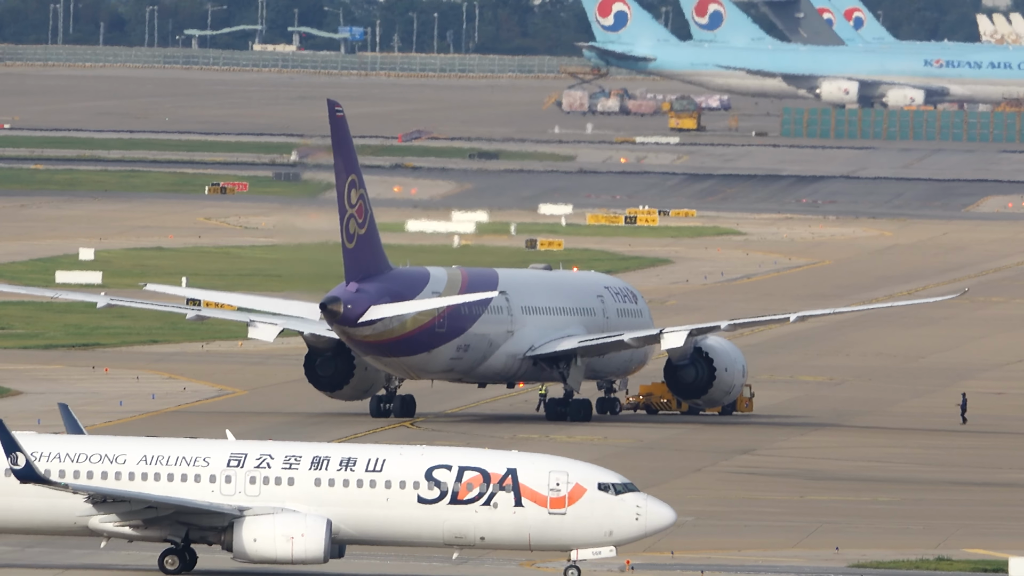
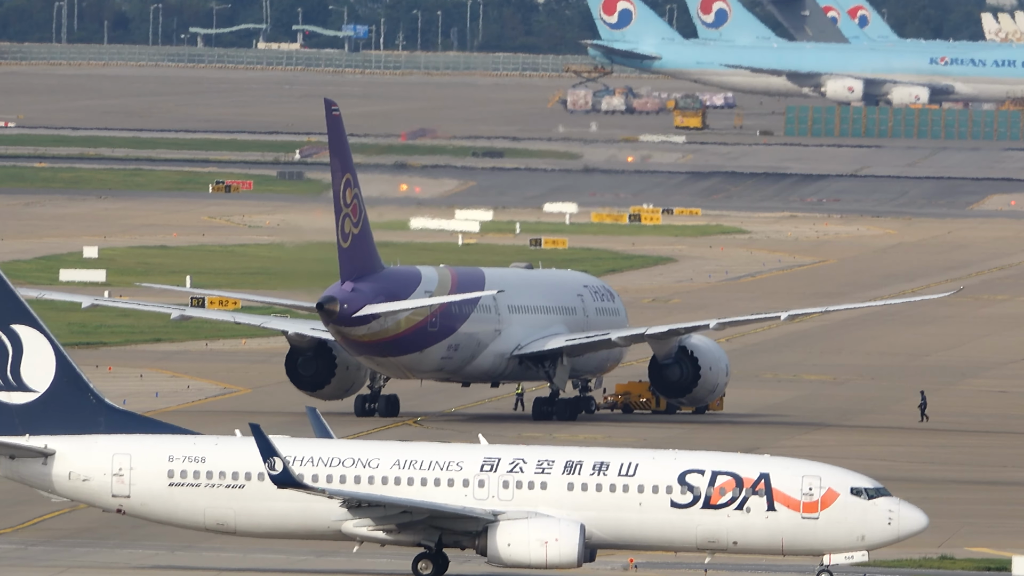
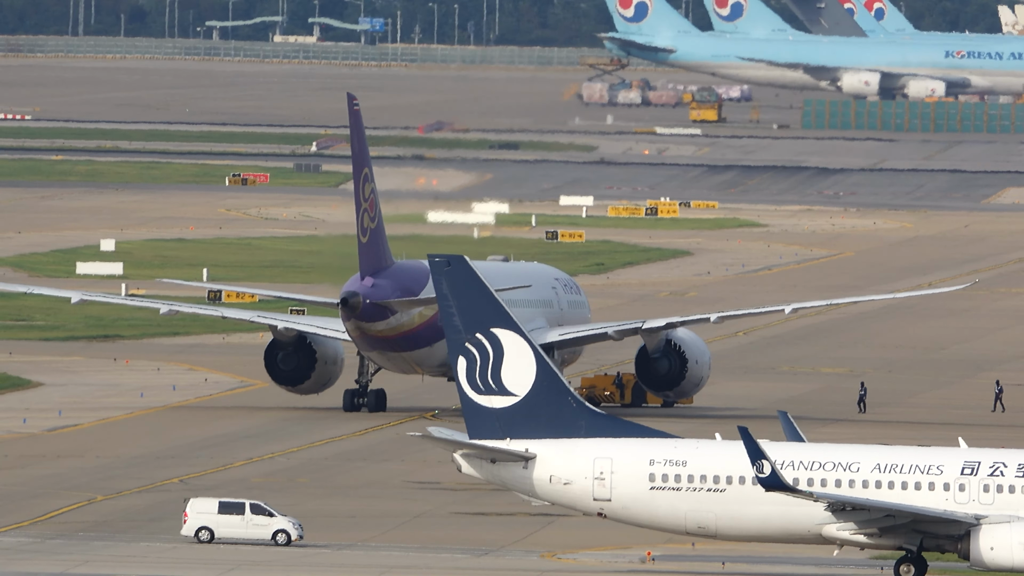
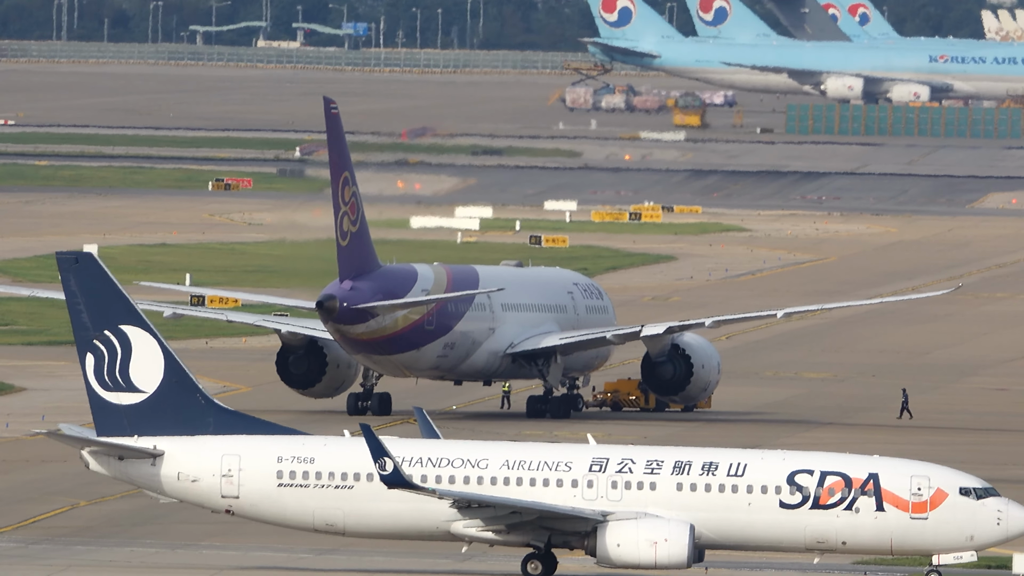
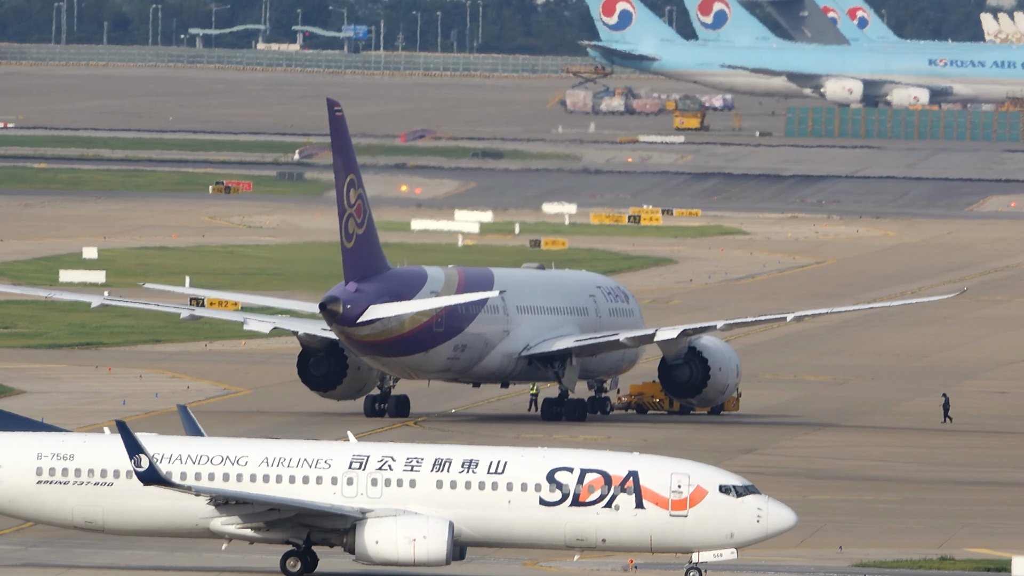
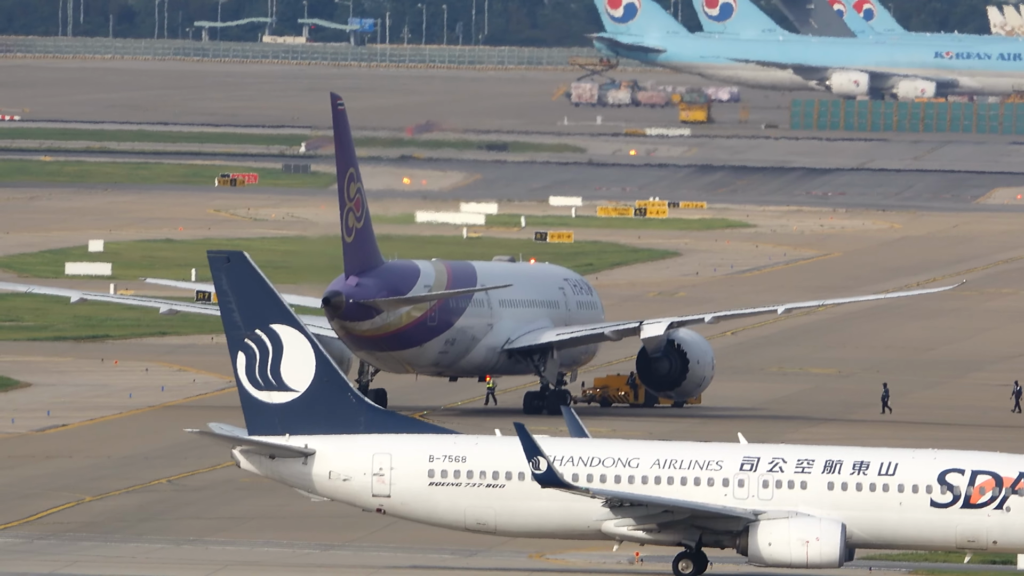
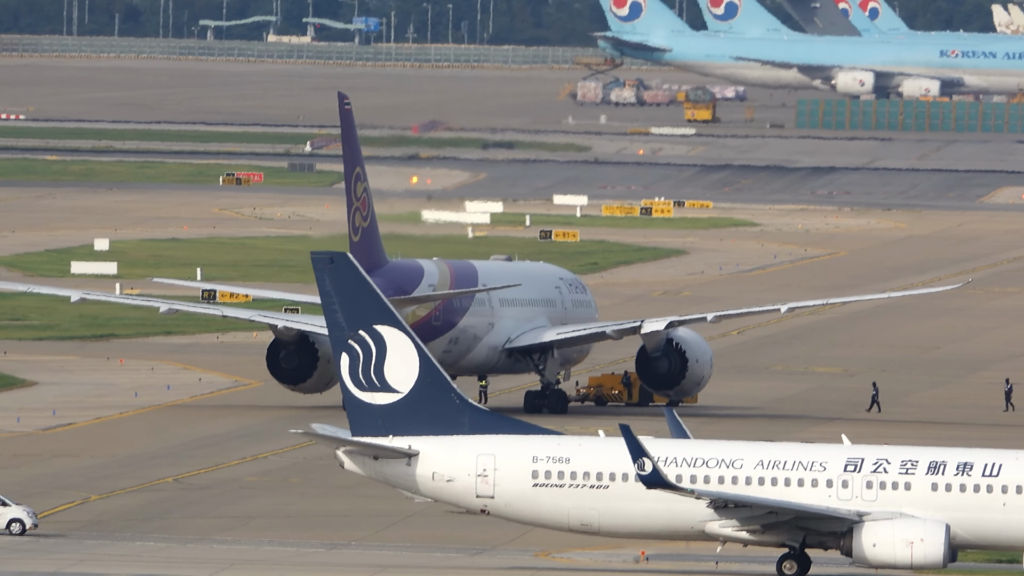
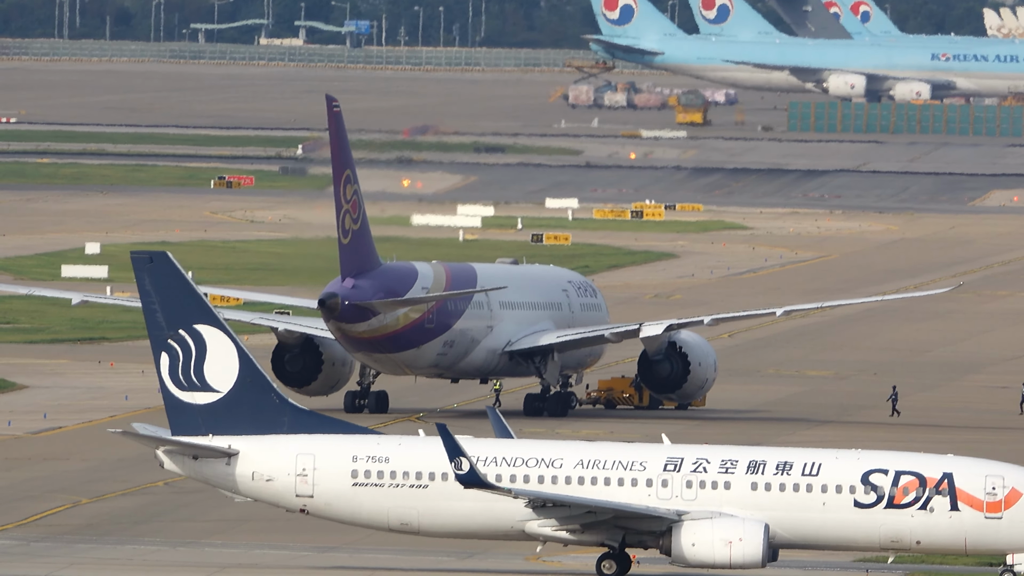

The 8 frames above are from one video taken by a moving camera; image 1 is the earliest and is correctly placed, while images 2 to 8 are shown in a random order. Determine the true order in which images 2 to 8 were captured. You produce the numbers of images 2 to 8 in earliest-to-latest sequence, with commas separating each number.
5, 2, 4, 8, 6, 7, 3
